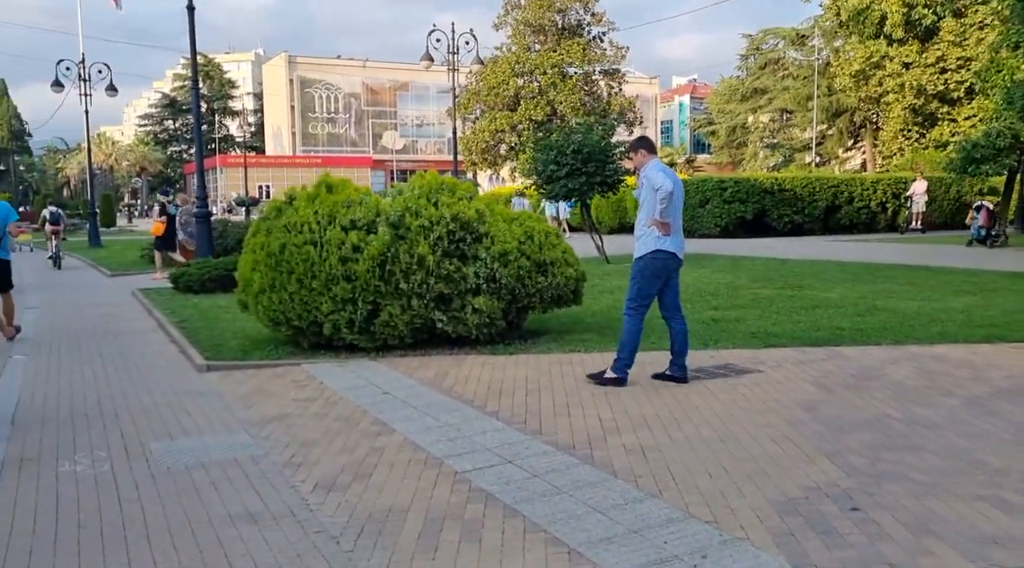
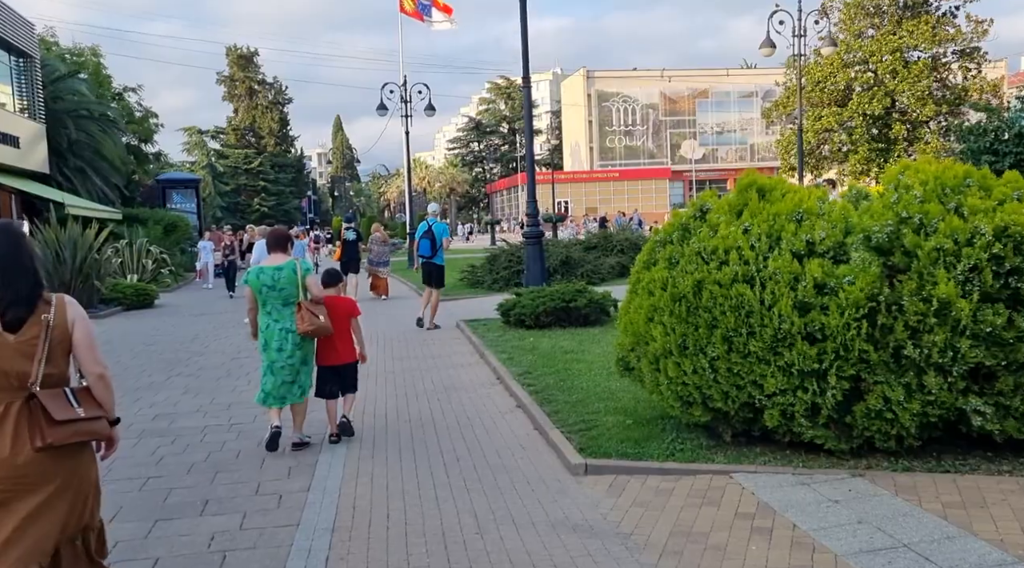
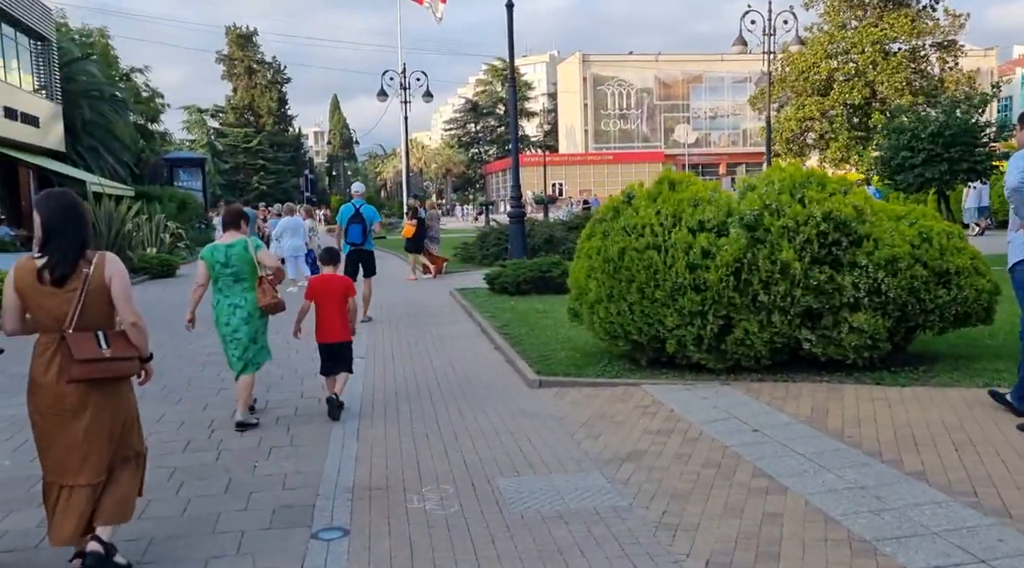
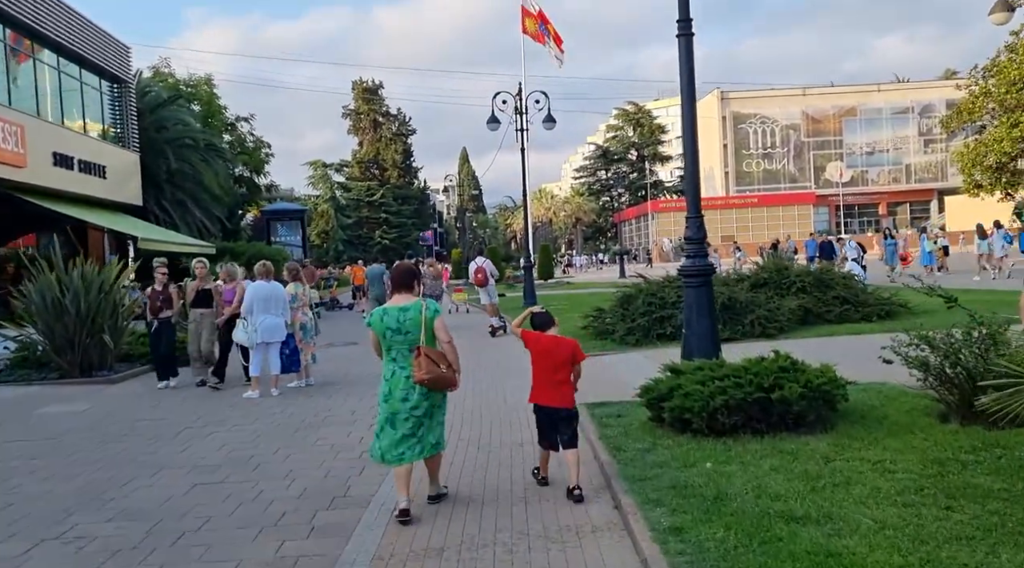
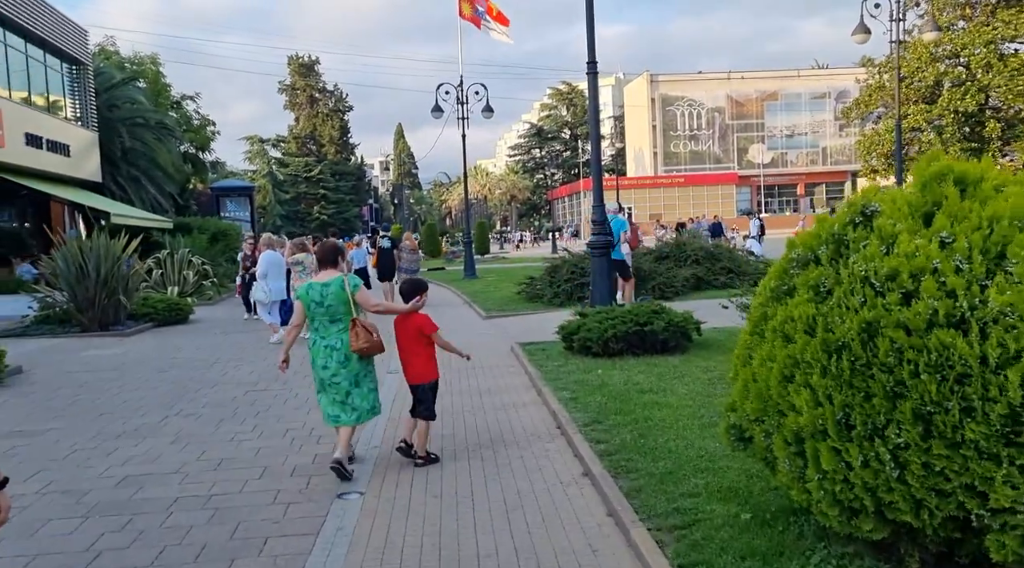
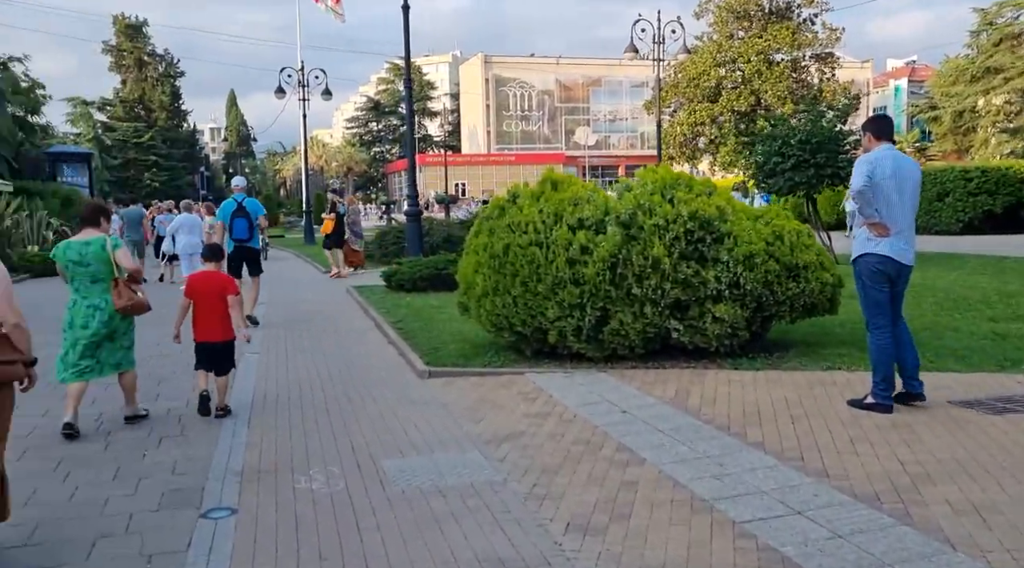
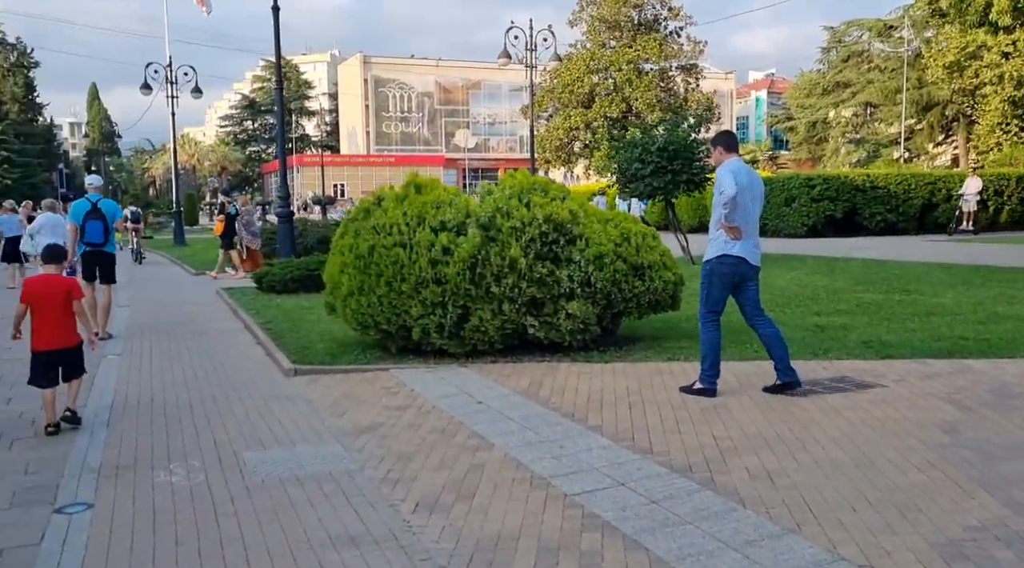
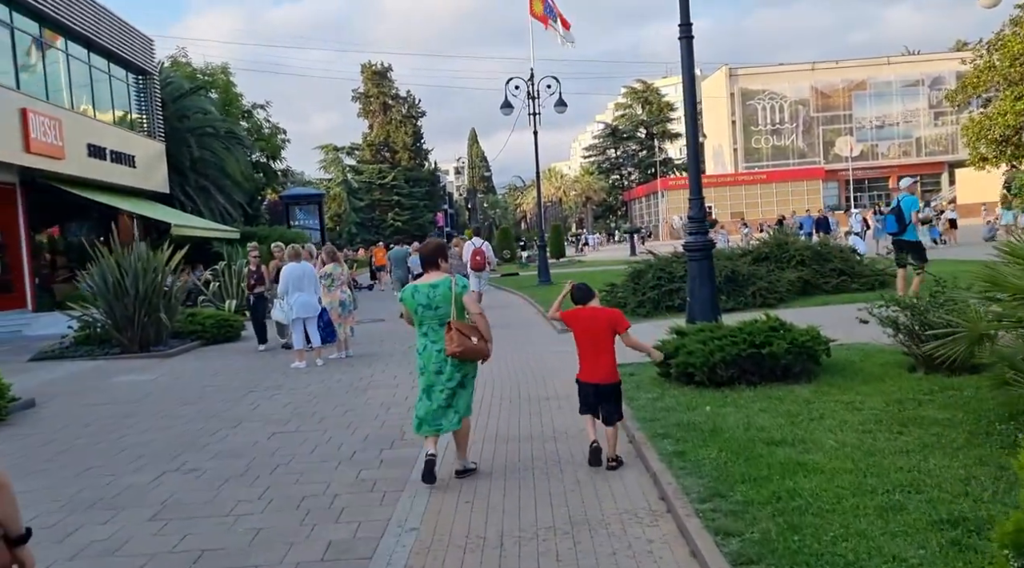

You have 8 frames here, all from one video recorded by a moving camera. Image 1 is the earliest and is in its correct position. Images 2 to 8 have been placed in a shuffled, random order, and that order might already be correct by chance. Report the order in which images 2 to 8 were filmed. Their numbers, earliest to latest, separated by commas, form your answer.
7, 6, 3, 2, 5, 8, 4
